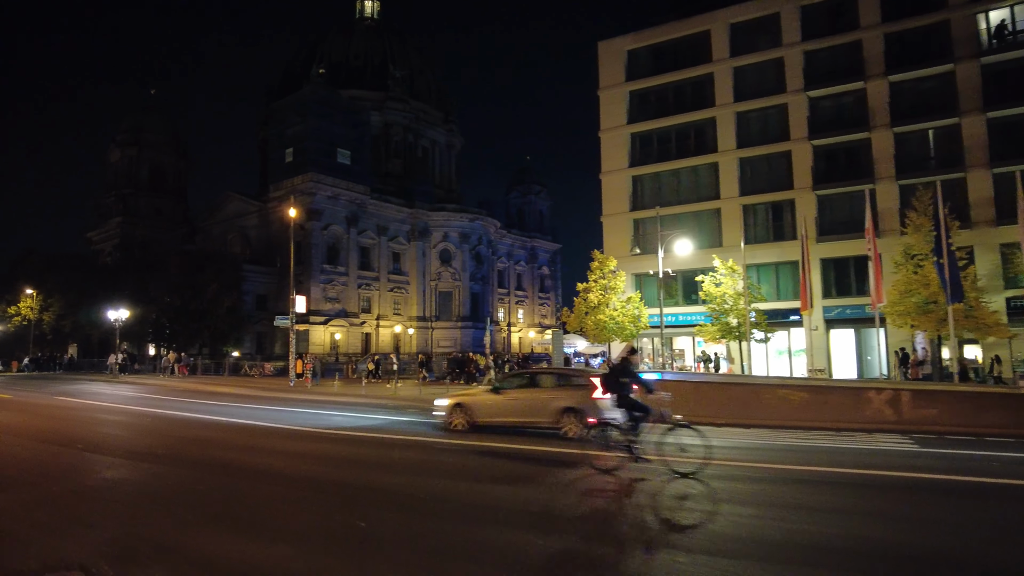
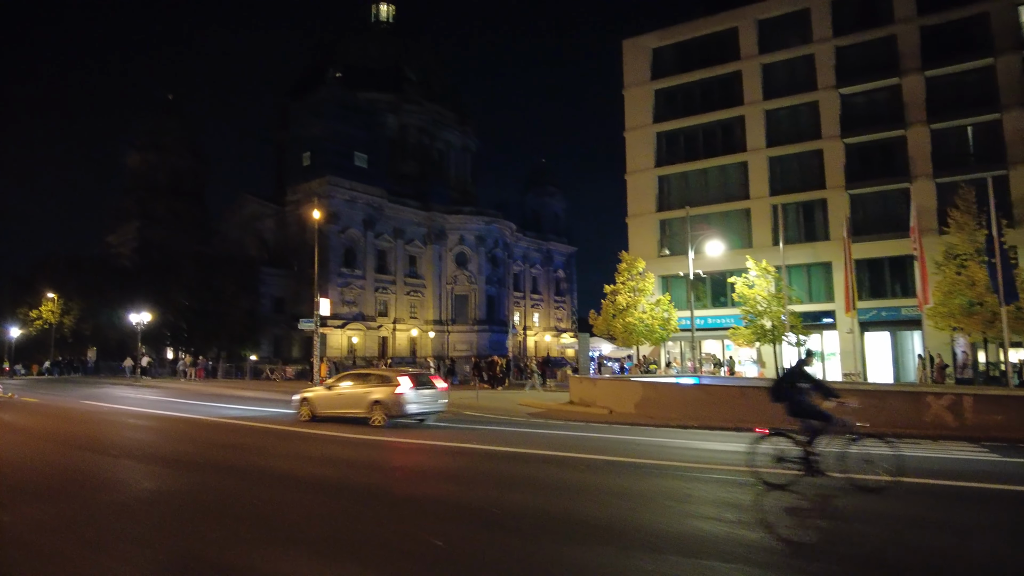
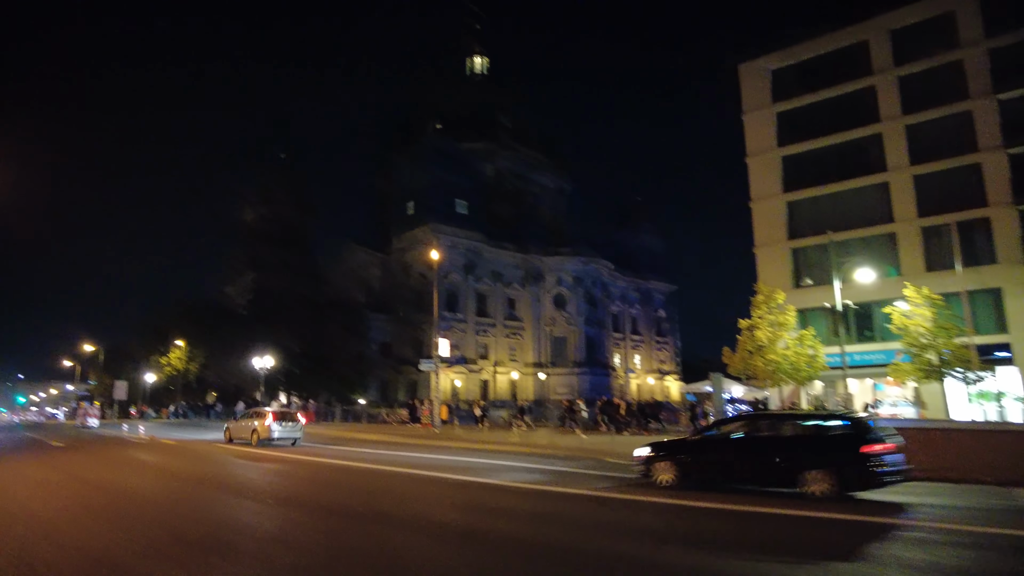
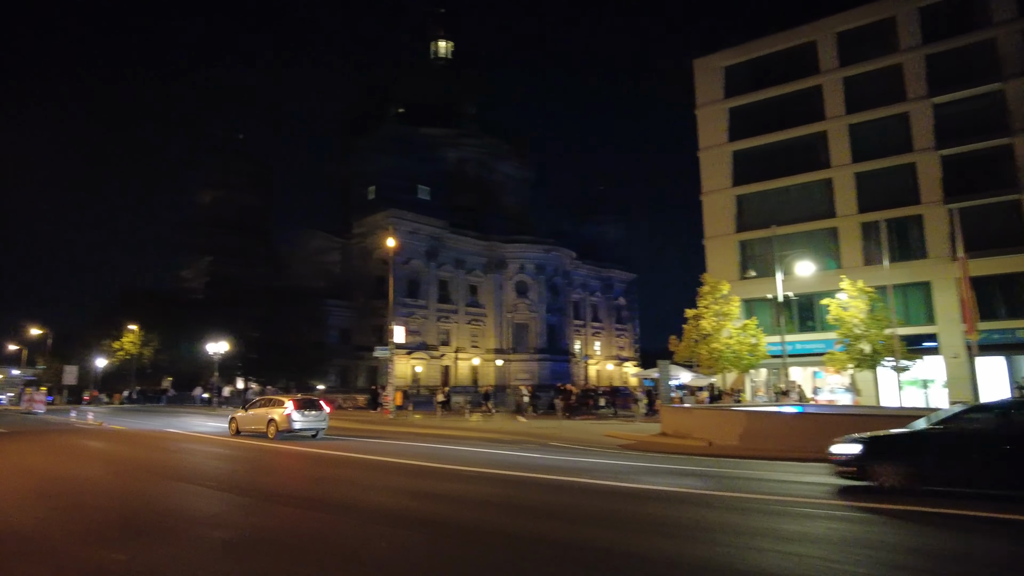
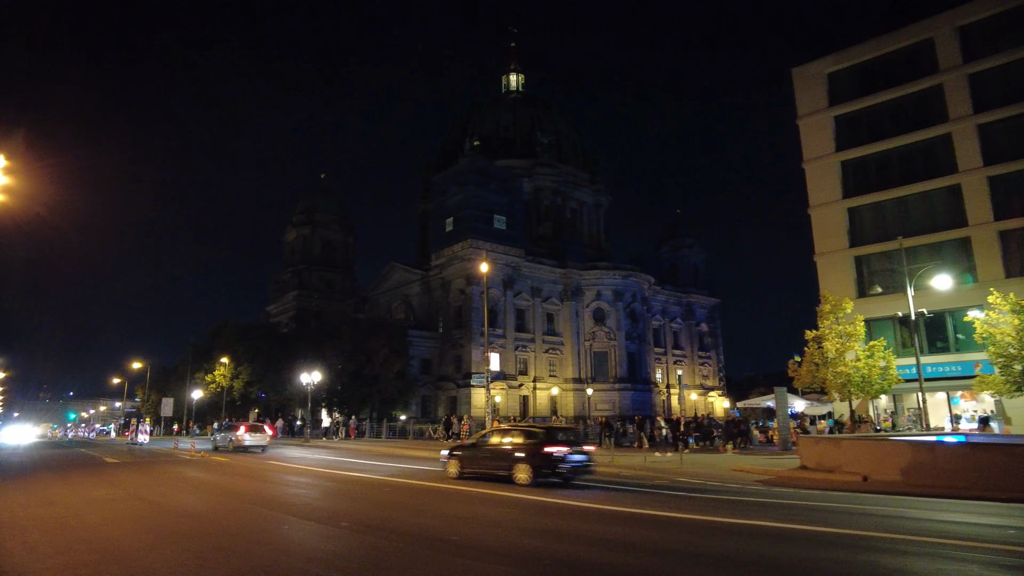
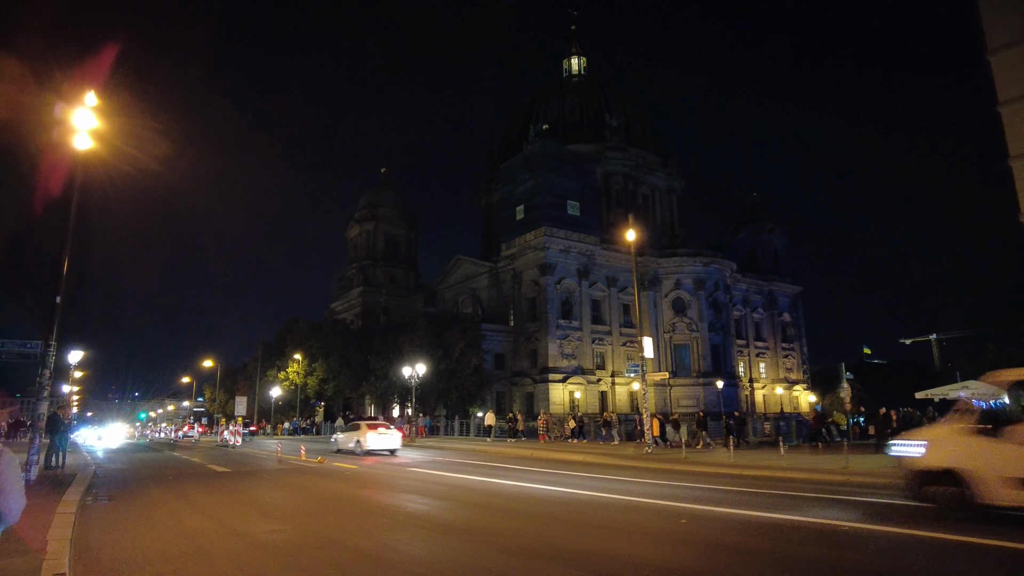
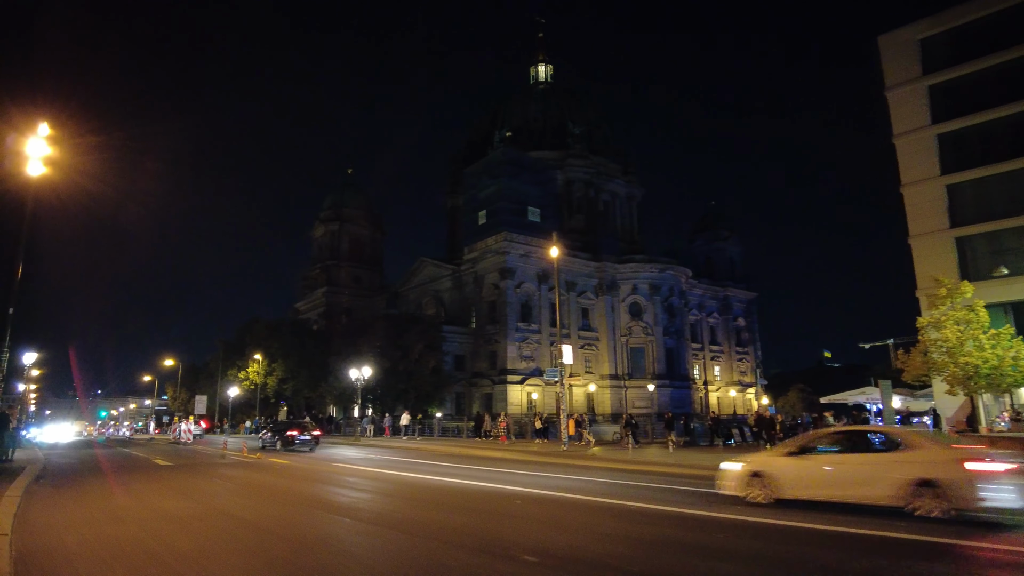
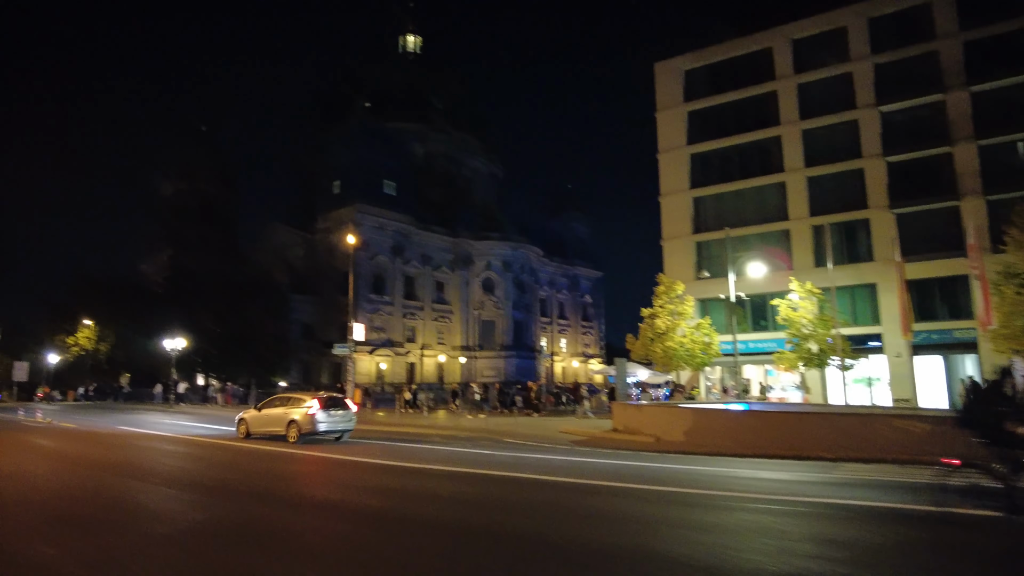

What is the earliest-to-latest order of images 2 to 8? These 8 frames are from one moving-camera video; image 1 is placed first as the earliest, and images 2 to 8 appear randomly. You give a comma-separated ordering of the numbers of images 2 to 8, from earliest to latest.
2, 8, 4, 3, 5, 7, 6
